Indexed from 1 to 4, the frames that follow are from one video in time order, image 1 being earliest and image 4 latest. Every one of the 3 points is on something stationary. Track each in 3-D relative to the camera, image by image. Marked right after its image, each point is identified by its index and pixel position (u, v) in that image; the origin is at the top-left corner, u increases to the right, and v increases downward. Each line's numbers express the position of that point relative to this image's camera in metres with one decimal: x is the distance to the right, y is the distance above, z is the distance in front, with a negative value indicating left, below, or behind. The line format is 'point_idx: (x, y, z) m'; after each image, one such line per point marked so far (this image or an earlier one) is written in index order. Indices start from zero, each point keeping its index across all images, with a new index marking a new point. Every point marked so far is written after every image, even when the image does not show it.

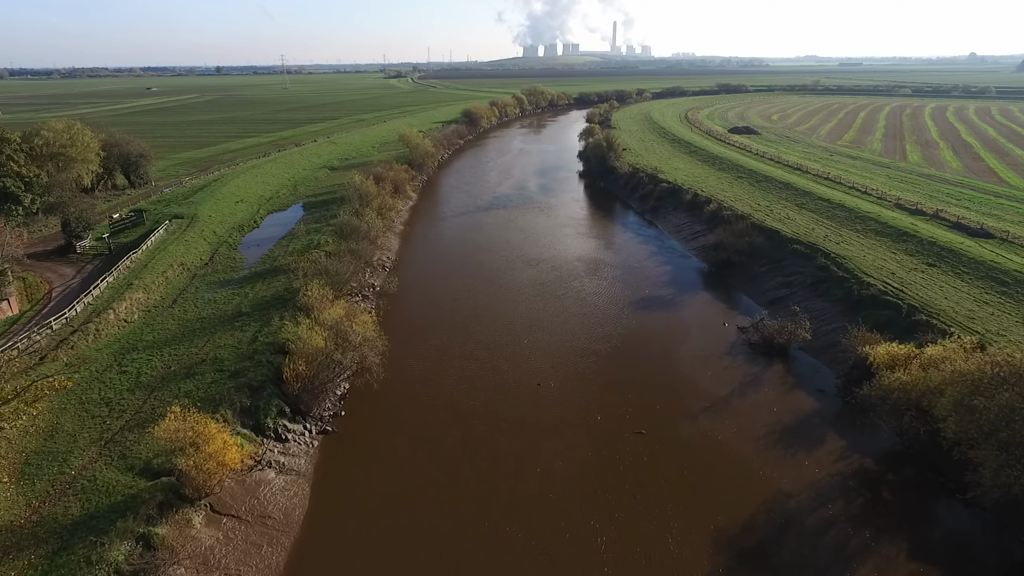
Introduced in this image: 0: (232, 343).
0: (-9.0, -1.8, +19.7) m
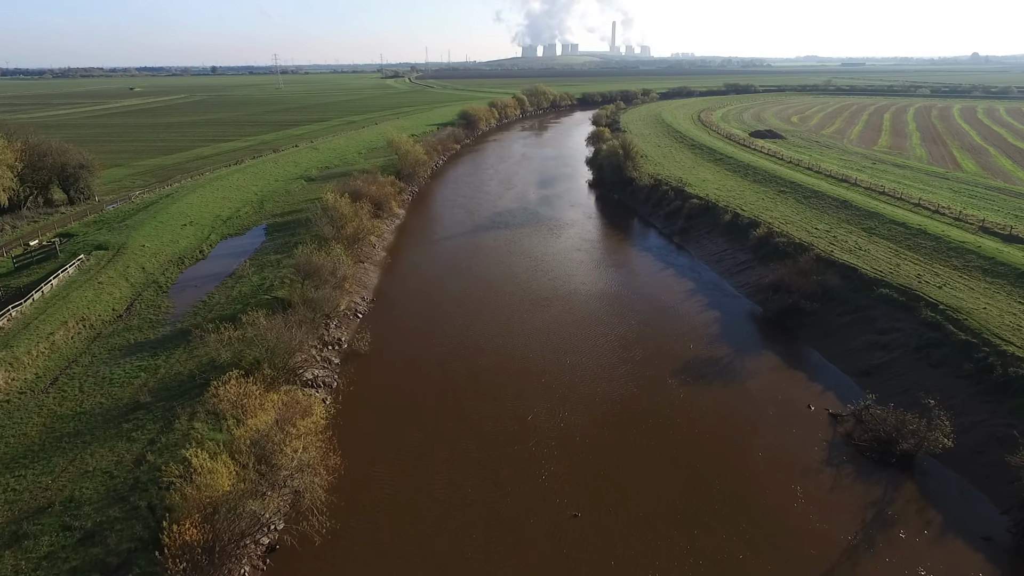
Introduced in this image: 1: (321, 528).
0: (-8.8, -3.8, +13.2) m
1: (-4.2, -5.2, +13.5) m
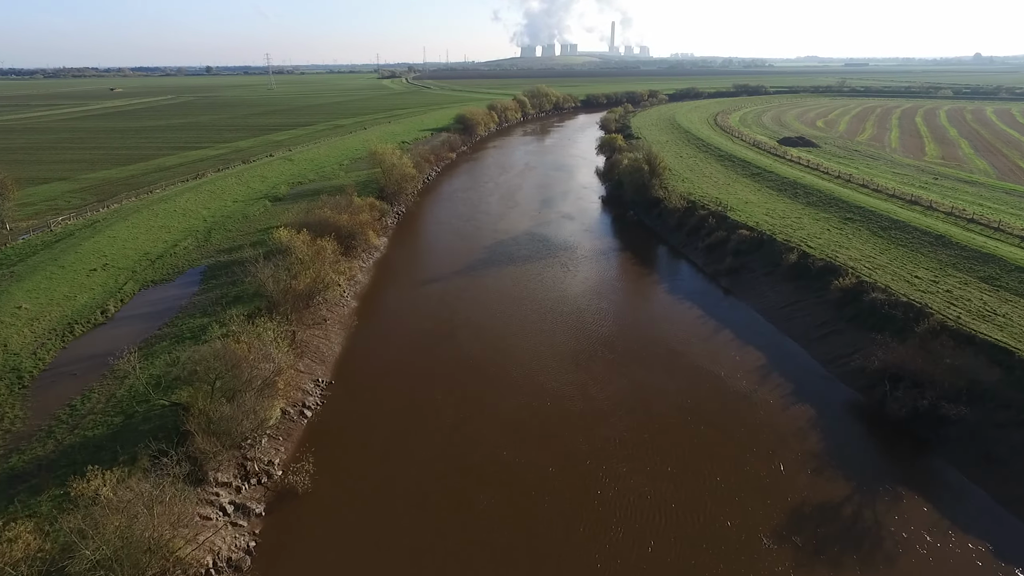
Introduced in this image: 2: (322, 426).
0: (-8.5, -6.3, +6.0) m
1: (-3.9, -7.7, +6.3) m
2: (-5.3, -3.9, +17.2) m
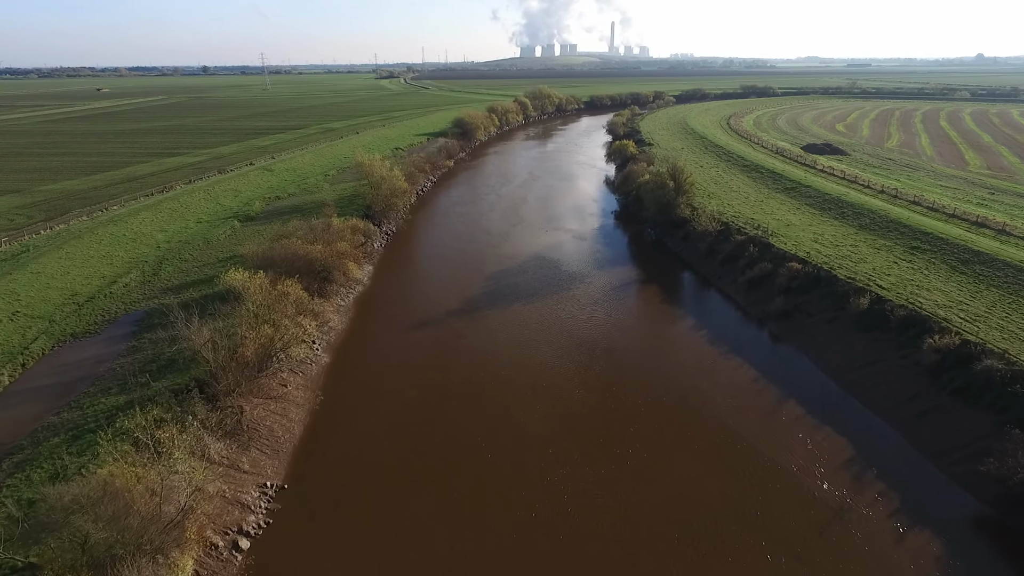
0: (-8.2, -8.1, +1.1) m
1: (-3.6, -9.5, +1.5) m
2: (-5.0, -5.6, +12.3) m
